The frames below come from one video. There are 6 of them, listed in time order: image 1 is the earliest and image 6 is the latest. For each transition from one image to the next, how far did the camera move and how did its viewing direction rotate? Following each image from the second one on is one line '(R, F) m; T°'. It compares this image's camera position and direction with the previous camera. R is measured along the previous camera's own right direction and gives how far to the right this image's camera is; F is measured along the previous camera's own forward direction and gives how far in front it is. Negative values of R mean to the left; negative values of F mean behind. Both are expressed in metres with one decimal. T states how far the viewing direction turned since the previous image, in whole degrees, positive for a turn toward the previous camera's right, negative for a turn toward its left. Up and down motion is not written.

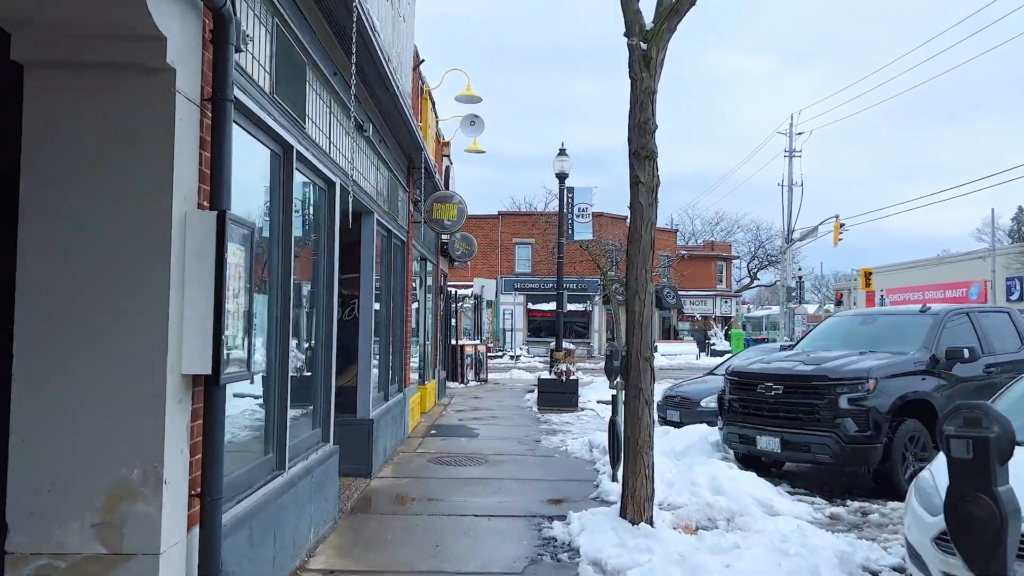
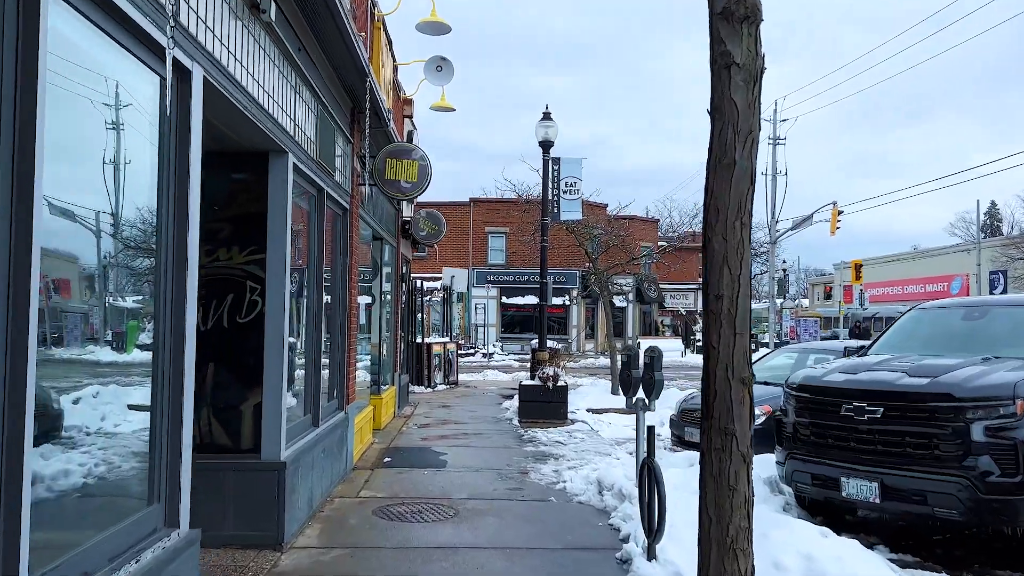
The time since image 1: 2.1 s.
(-0.1, +2.5) m; +2°
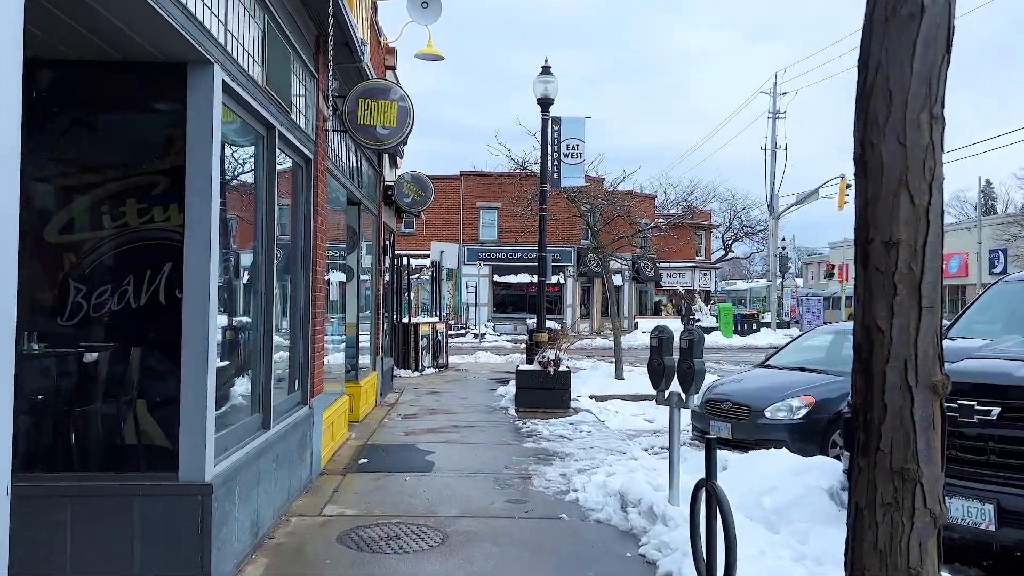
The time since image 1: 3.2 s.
(-0.1, +1.3) m; +1°
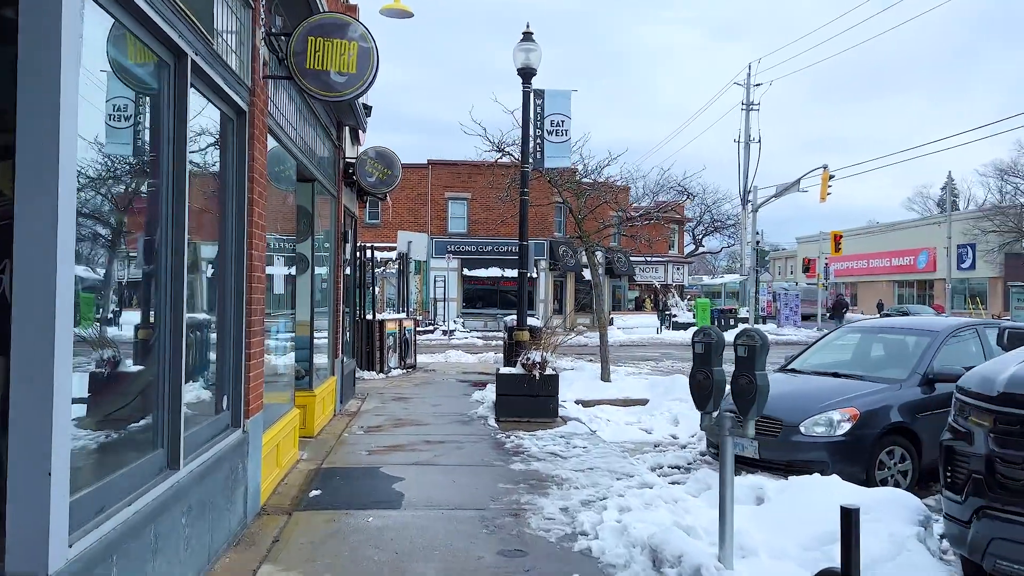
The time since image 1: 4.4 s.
(-0.2, +1.3) m; +2°
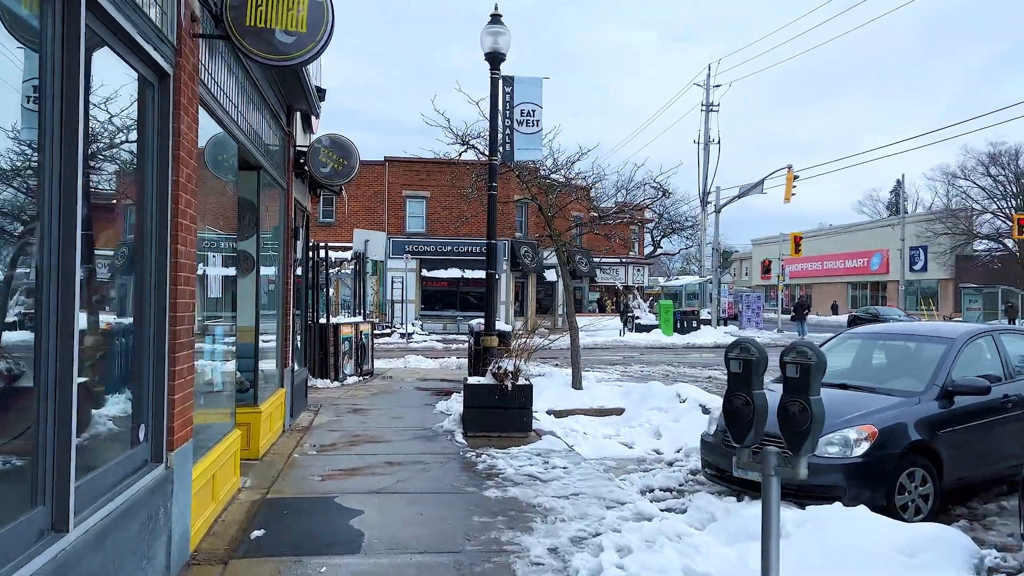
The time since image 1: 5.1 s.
(-0.1, +0.8) m; +3°
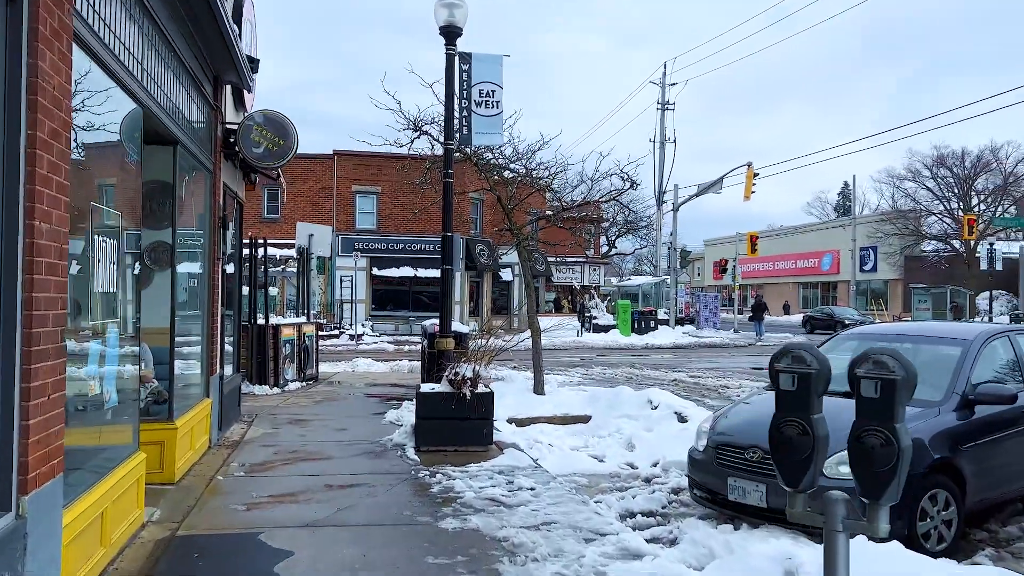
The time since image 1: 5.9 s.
(0.0, +0.9) m; +3°
